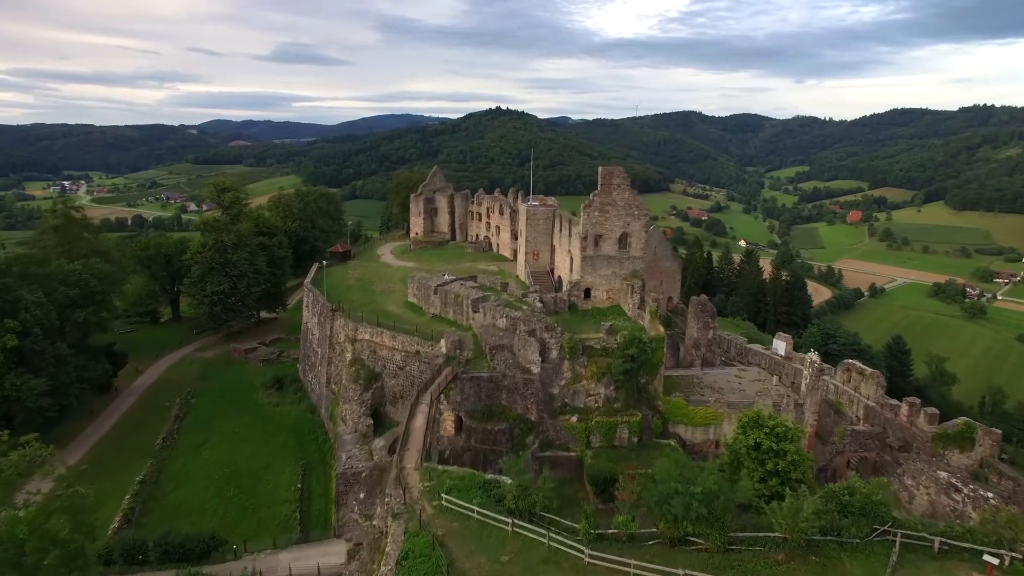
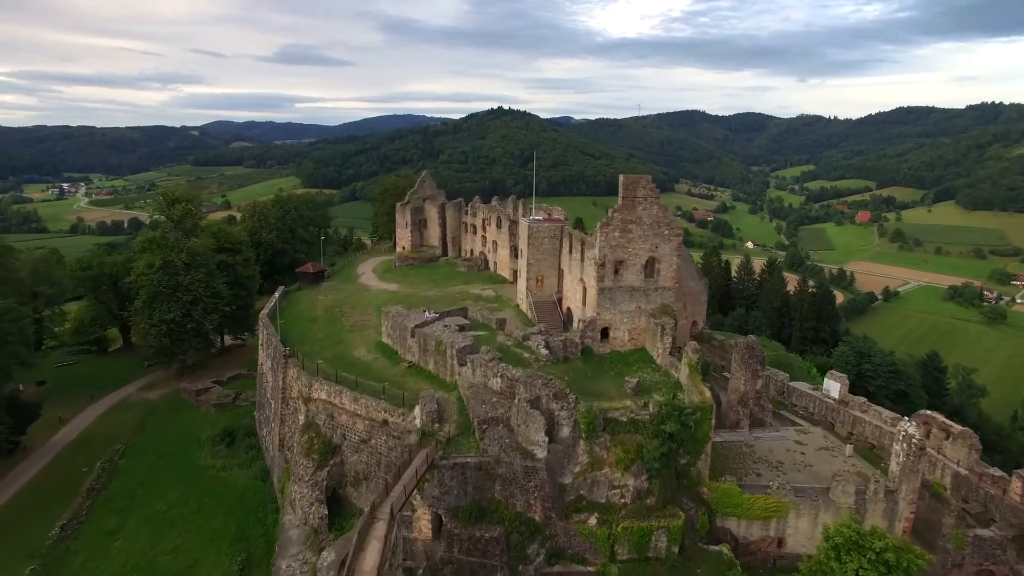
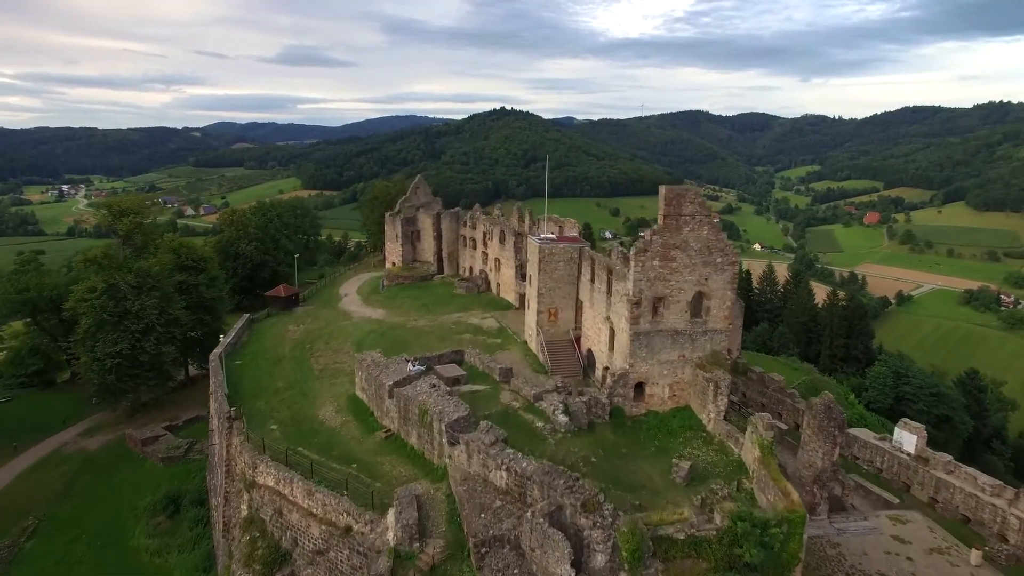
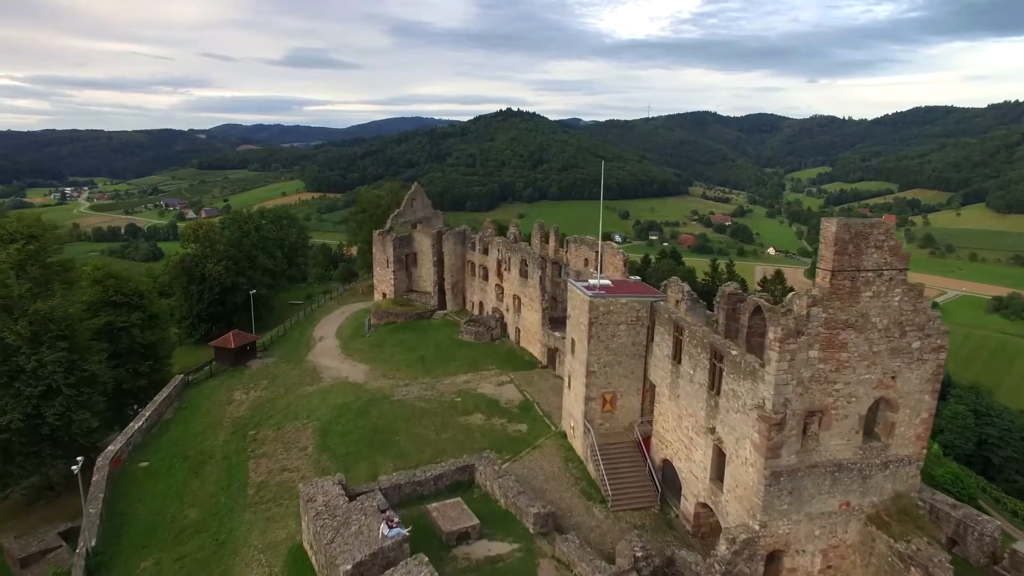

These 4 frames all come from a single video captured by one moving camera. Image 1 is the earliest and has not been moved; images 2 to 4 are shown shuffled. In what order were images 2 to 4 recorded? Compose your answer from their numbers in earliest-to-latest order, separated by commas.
2, 3, 4
